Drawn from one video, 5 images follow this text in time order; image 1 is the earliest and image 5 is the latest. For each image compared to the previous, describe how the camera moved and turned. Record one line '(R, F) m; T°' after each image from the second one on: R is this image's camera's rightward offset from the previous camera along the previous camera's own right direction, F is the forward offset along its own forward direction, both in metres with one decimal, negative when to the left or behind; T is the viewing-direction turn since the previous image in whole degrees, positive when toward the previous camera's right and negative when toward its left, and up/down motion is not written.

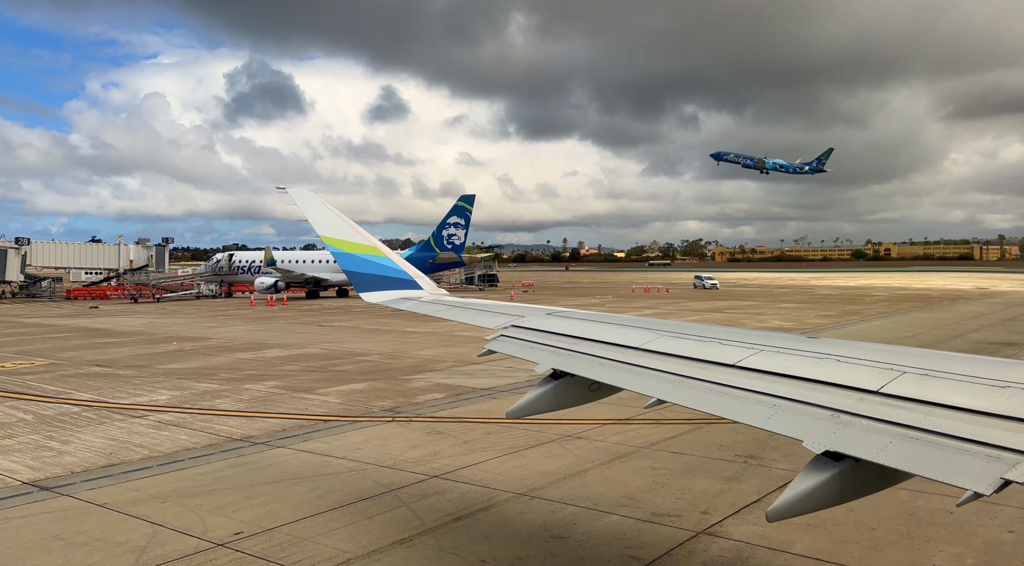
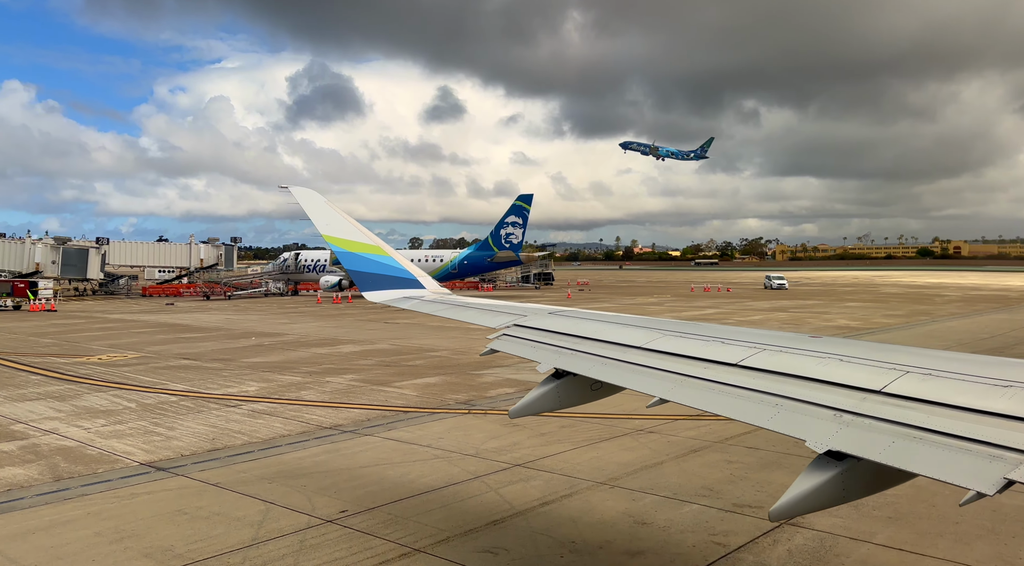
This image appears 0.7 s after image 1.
(-0.3, -0.4) m; -4°
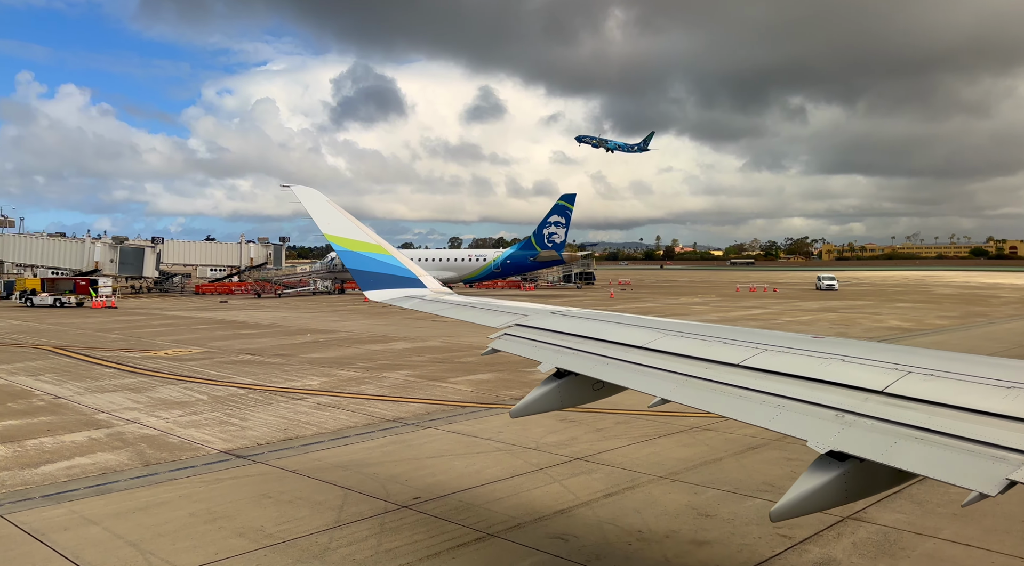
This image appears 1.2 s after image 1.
(-0.3, -0.3) m; -3°
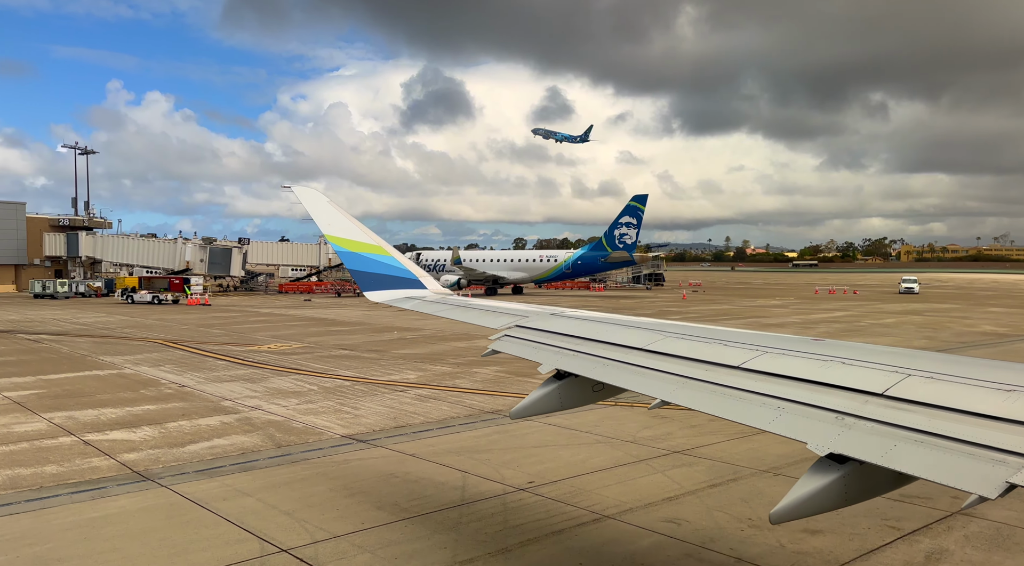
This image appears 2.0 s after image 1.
(-0.4, -0.5) m; -5°
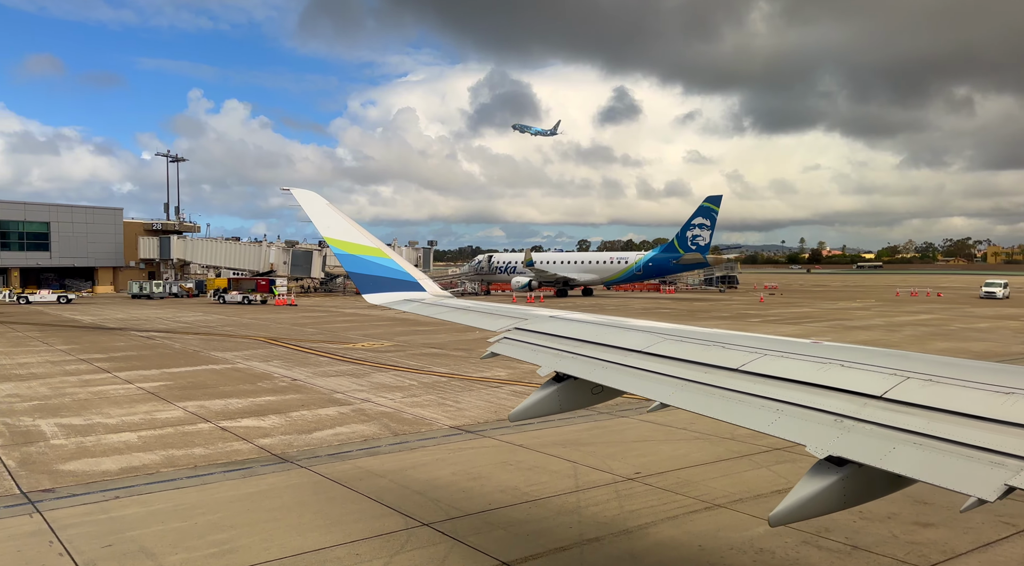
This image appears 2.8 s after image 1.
(-0.4, -0.5) m; -5°
